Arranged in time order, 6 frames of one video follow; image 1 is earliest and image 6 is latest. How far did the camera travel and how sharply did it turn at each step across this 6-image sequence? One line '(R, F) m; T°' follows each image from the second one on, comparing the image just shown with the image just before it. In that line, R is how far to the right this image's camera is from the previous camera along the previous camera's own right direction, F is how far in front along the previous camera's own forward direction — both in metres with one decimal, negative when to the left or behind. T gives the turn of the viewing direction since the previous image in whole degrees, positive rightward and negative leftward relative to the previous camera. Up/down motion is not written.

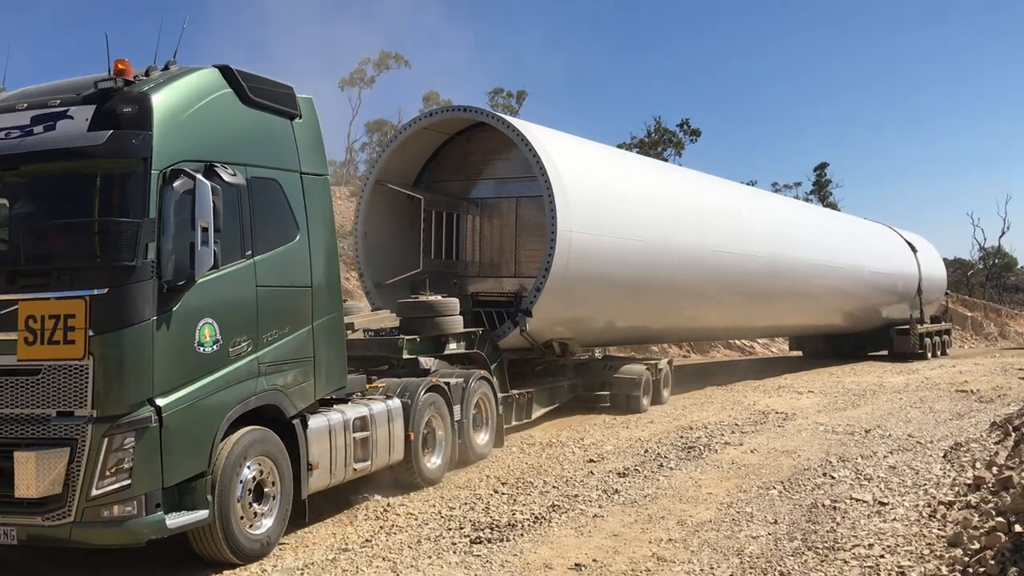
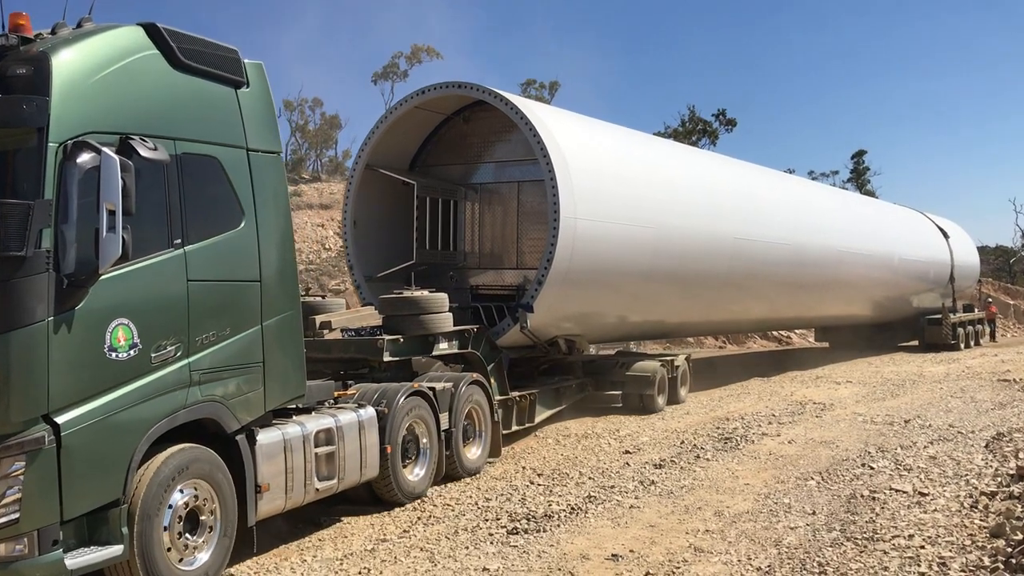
(+0.4, +0.9) m; -2°
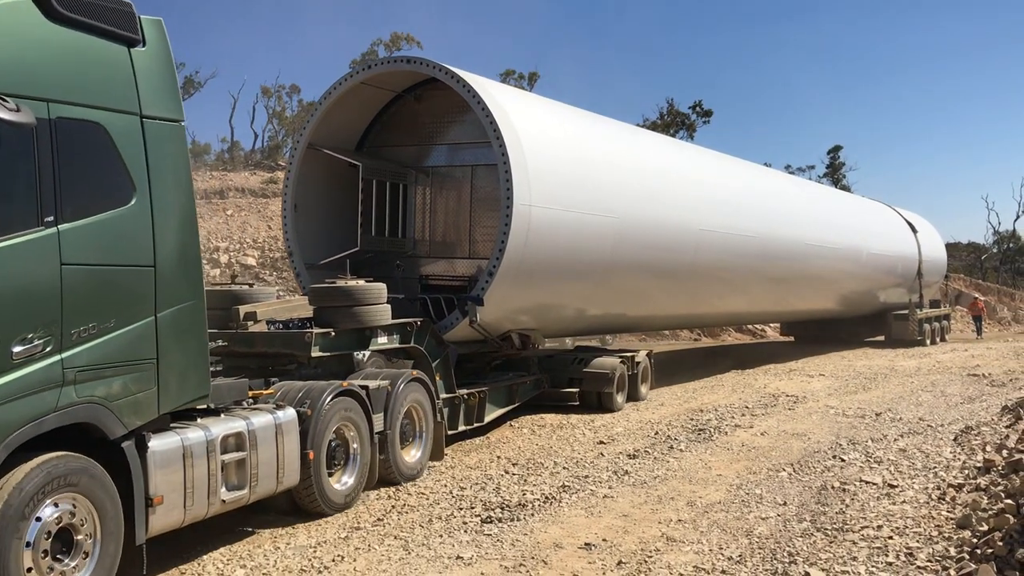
(+0.3, +0.6) m; +2°
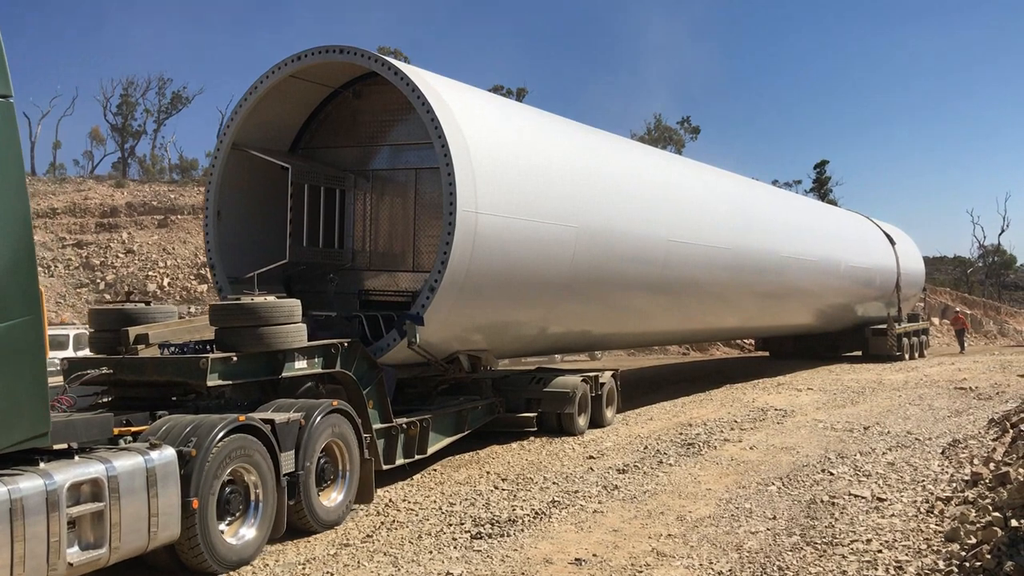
(+0.4, +1.0) m; +1°
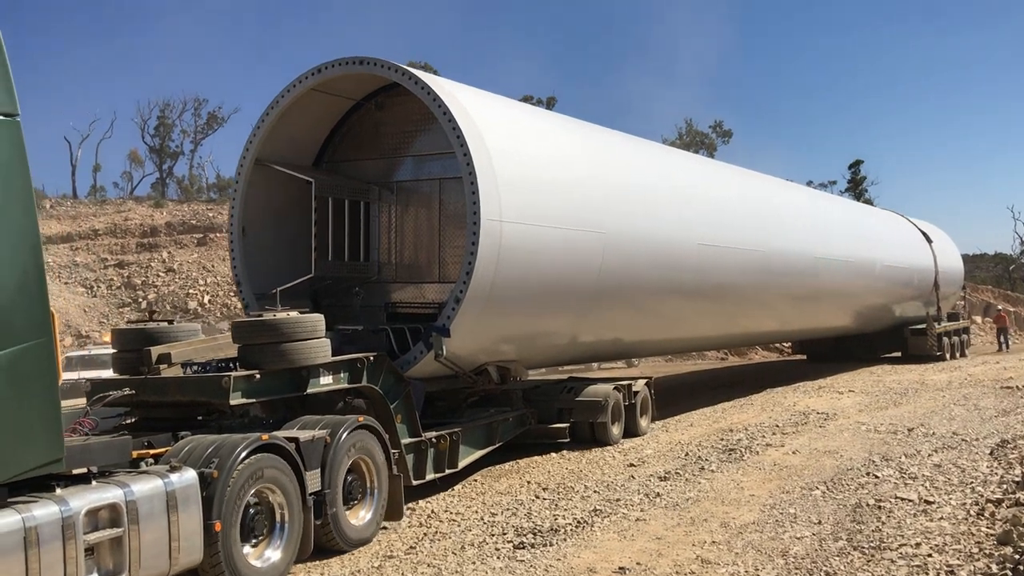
(+0.1, +0.2) m; -2°
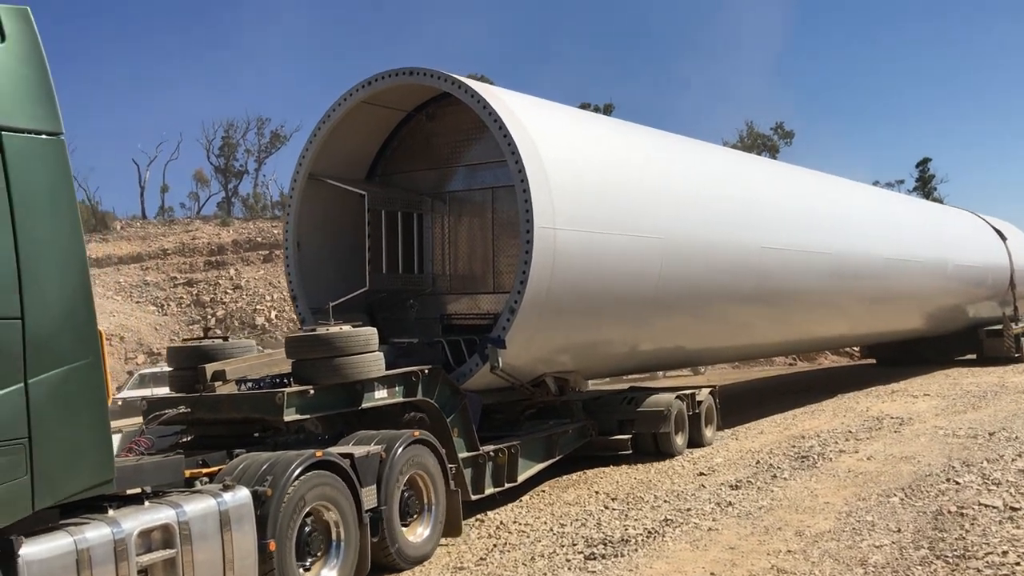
(0.0, +0.2) m; -4°
